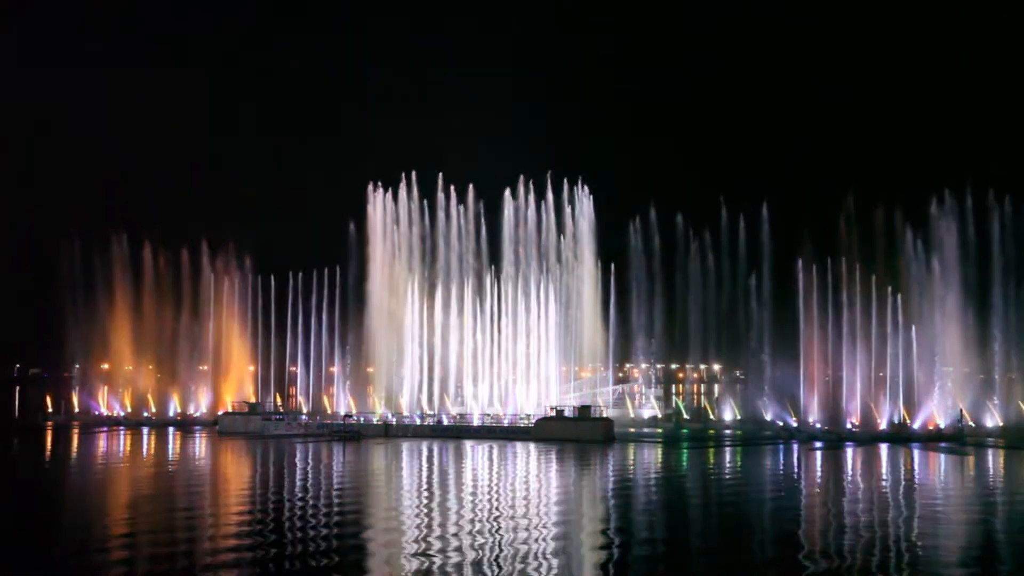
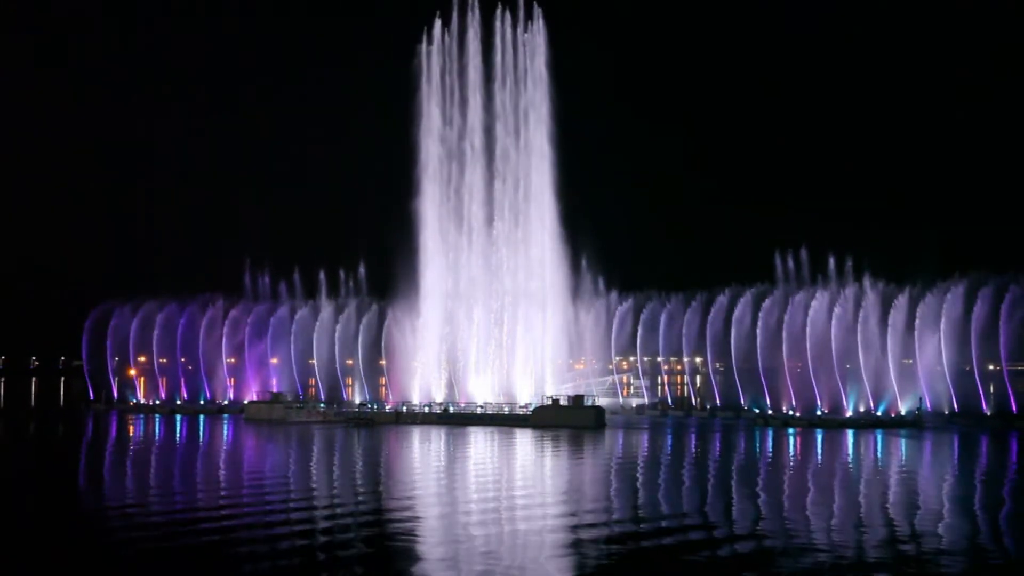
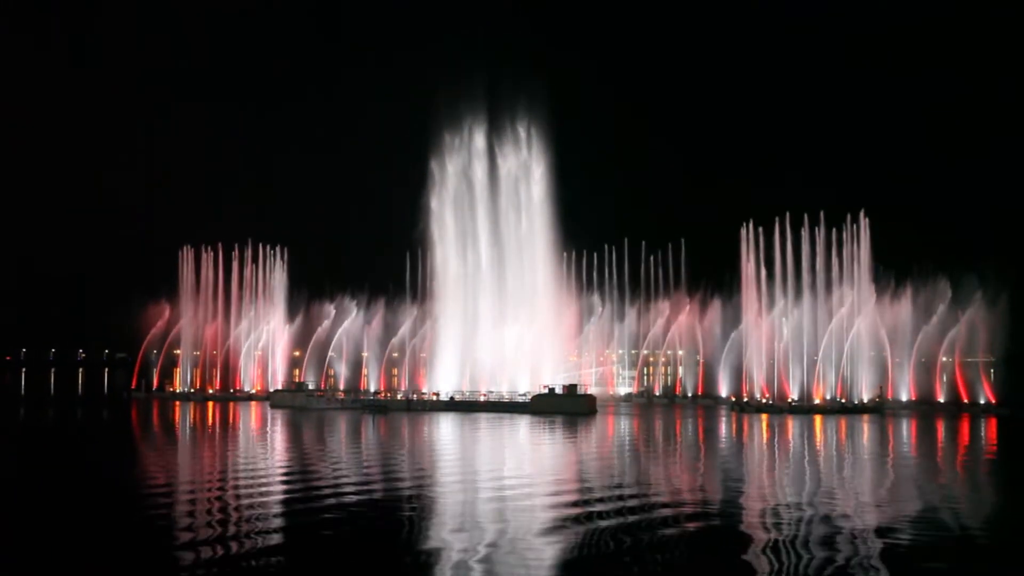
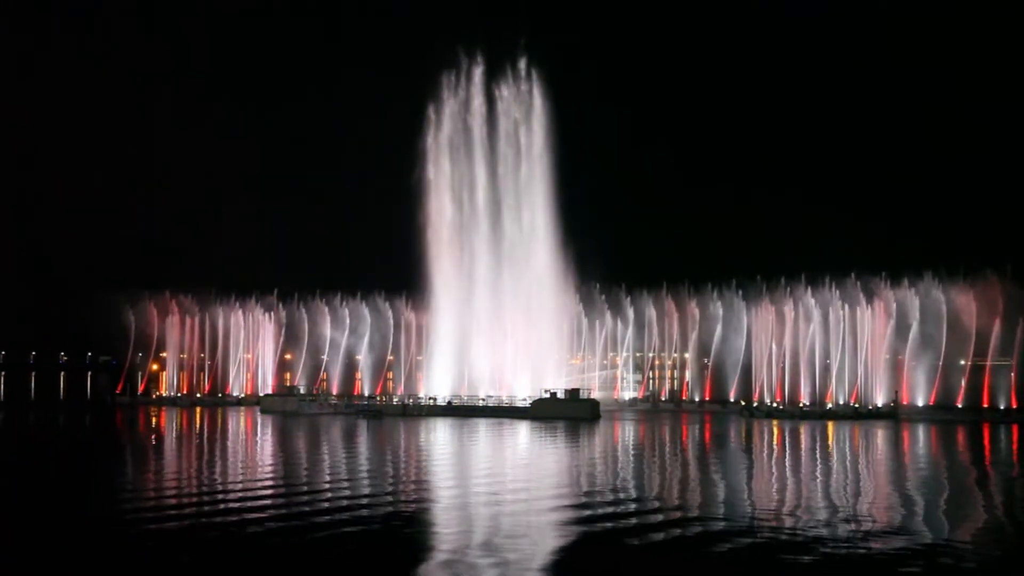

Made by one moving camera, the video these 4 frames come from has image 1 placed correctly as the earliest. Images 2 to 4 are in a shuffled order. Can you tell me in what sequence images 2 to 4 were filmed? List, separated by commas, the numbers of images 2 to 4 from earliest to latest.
2, 4, 3
